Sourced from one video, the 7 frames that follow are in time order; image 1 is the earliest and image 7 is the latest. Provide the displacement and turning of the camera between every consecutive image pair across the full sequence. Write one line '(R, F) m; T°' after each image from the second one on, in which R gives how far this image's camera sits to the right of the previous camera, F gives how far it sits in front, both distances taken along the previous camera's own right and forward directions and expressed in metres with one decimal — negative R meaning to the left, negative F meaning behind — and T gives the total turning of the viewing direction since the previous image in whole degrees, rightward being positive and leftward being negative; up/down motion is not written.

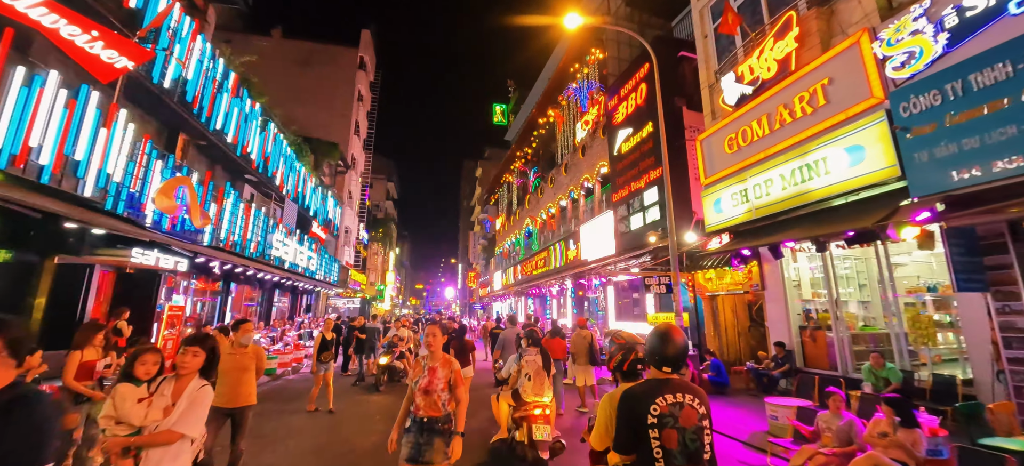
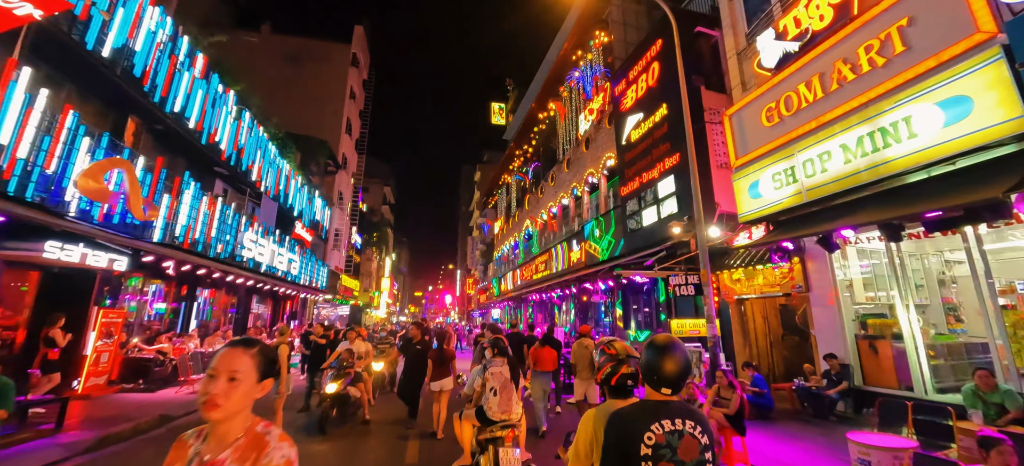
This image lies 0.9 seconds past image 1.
(+0.1, +1.6) m; 0°
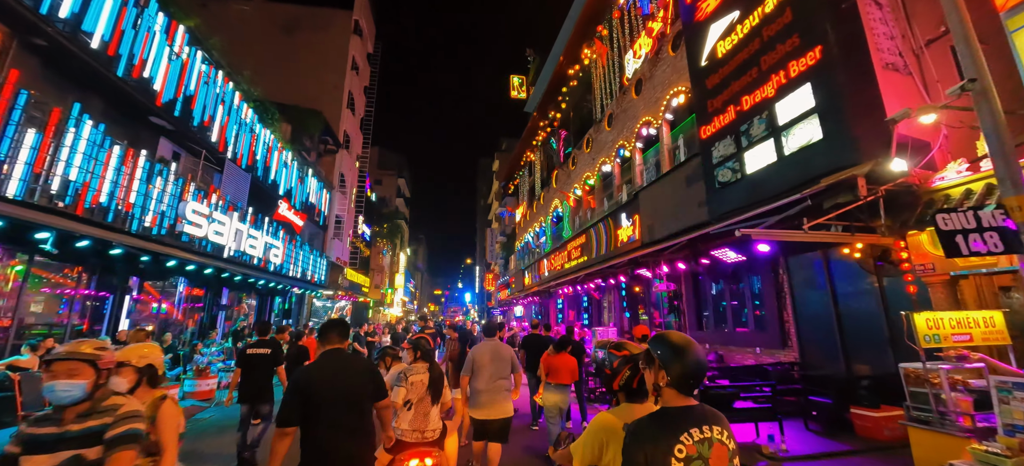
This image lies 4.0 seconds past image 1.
(-0.4, +4.0) m; -3°
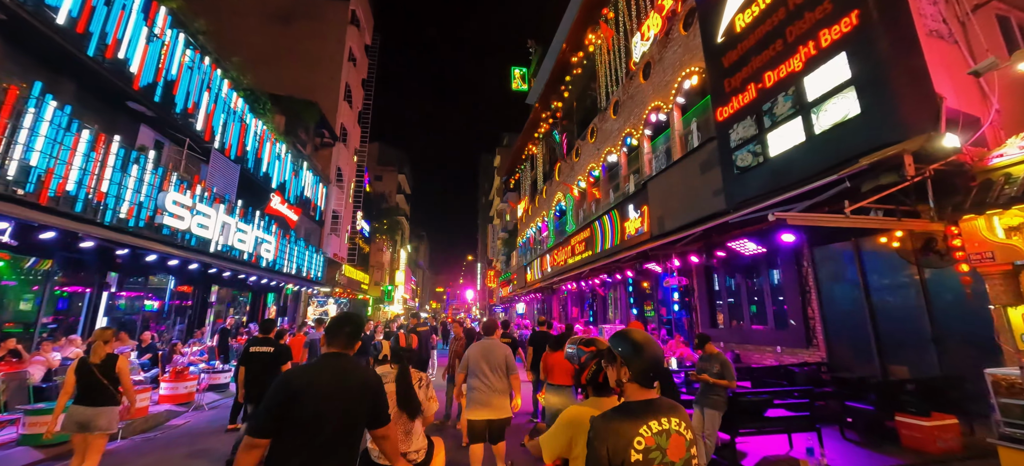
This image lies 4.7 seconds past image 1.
(0.0, +0.7) m; 0°
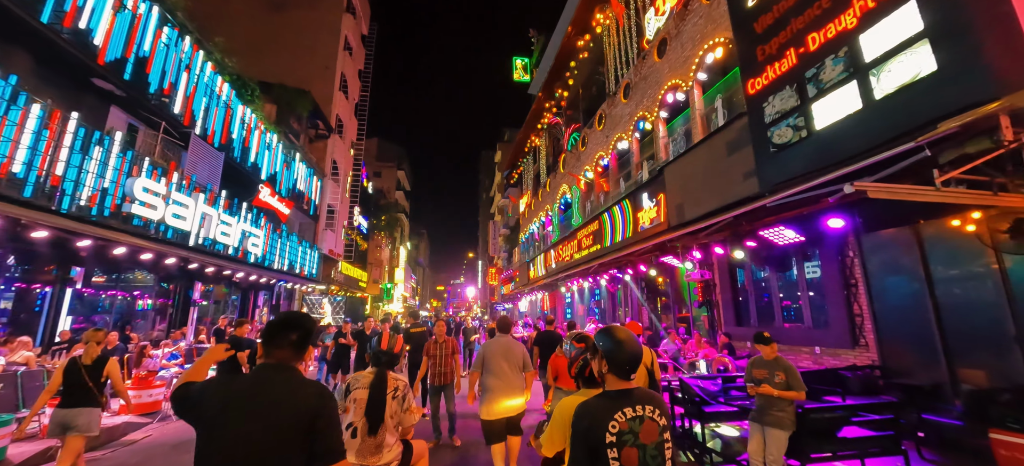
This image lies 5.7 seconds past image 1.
(-0.1, +1.0) m; 0°
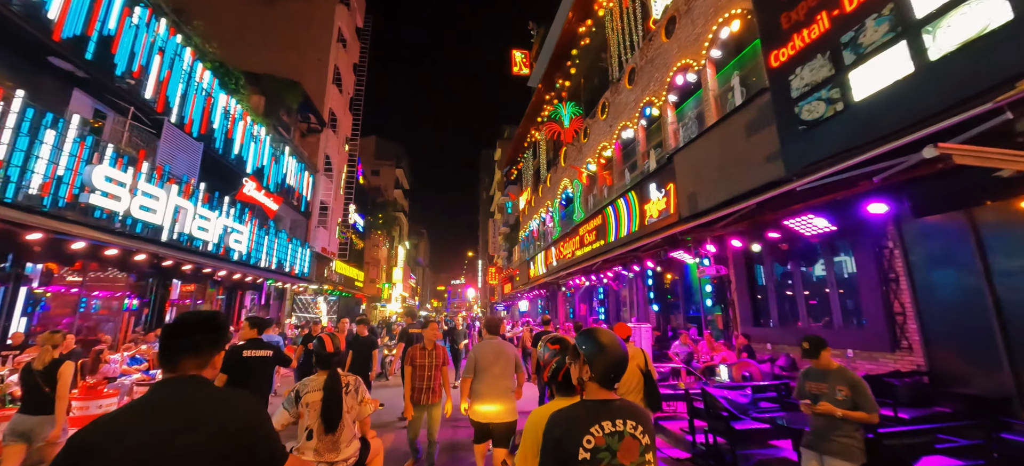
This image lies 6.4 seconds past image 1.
(+0.1, +0.8) m; 0°
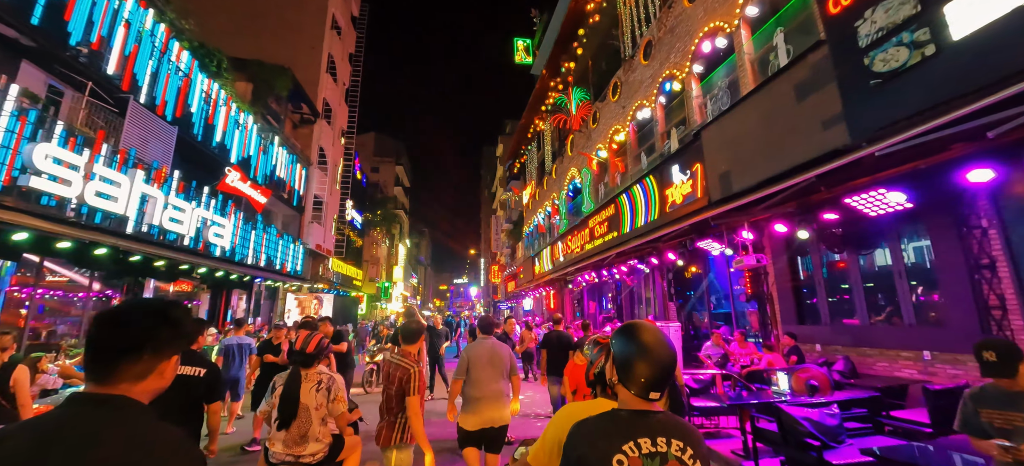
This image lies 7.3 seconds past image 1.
(-0.1, +1.2) m; 0°
